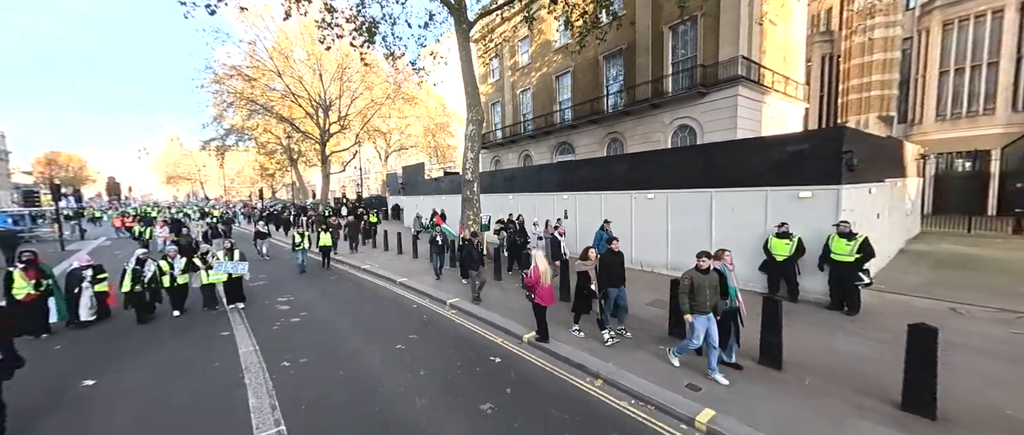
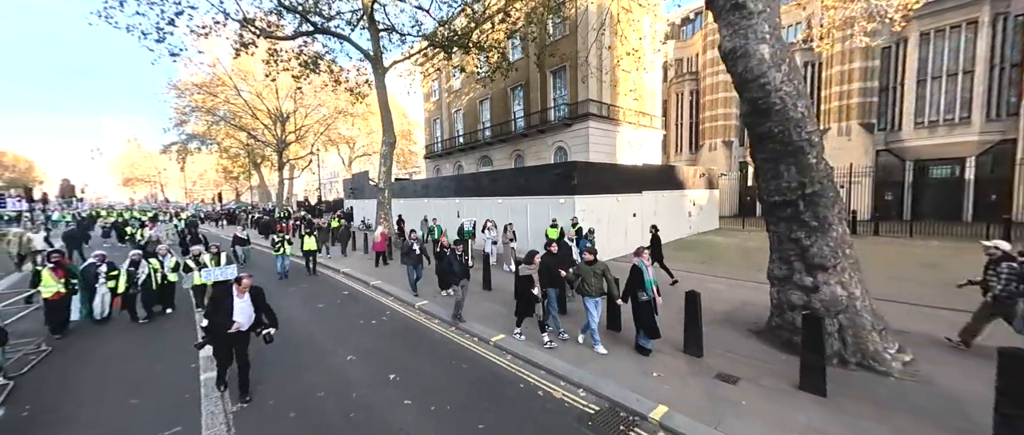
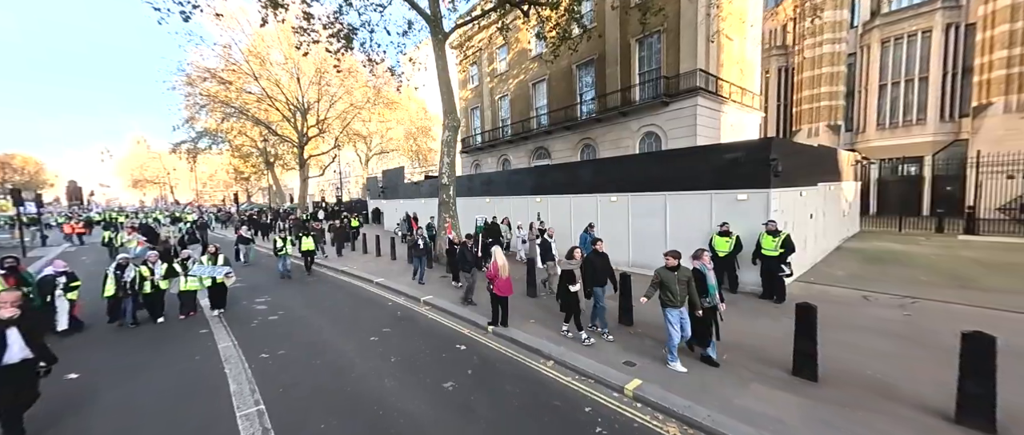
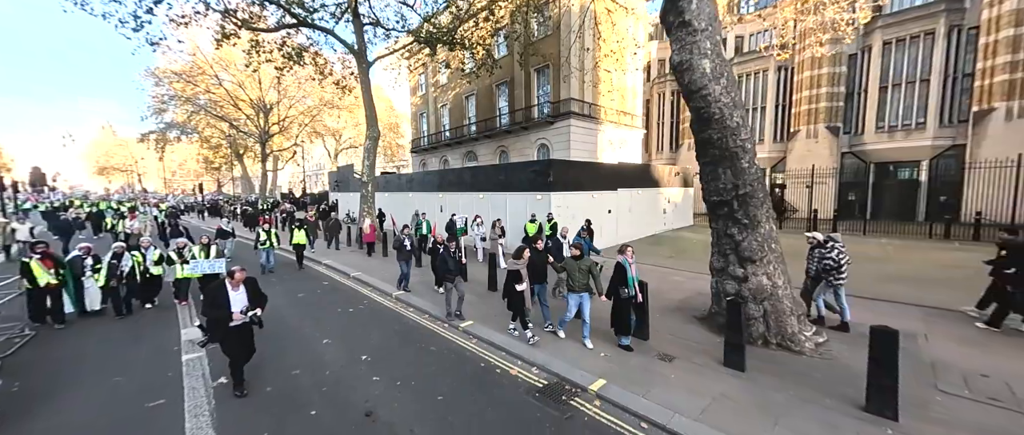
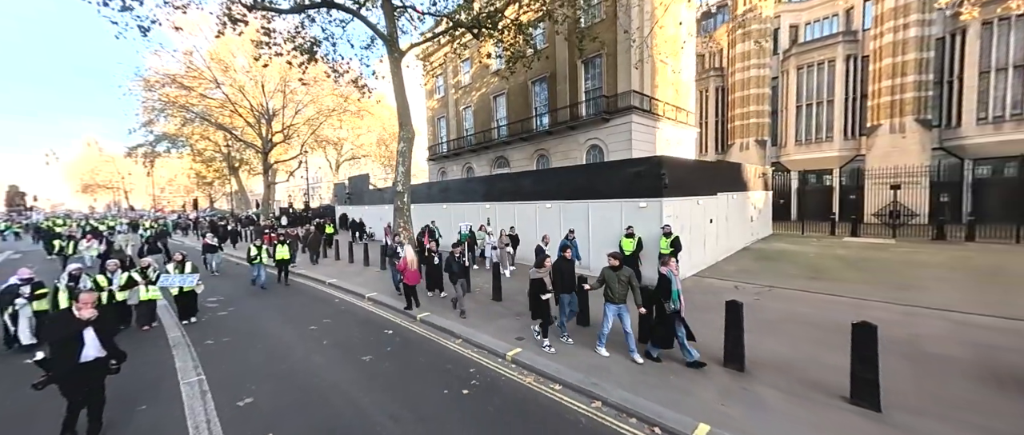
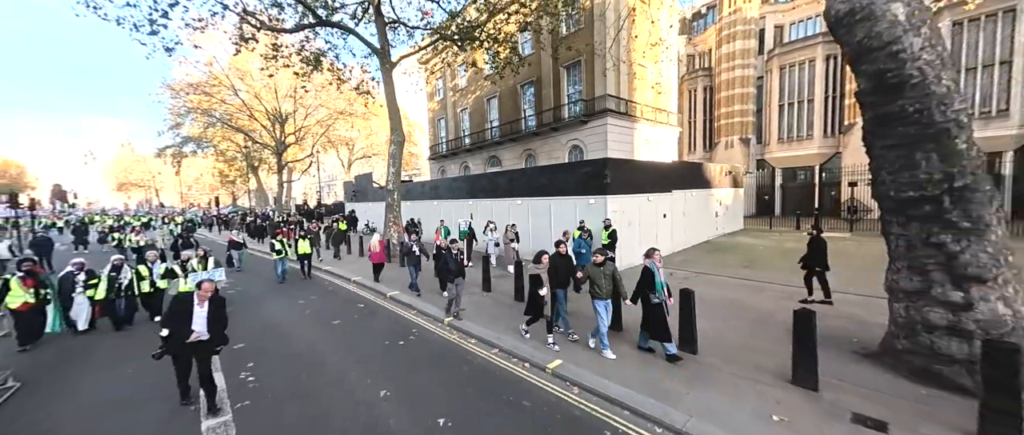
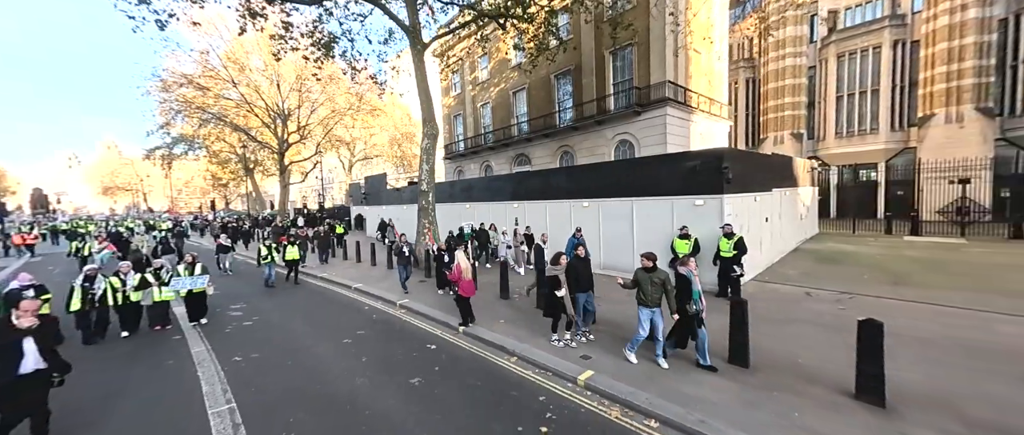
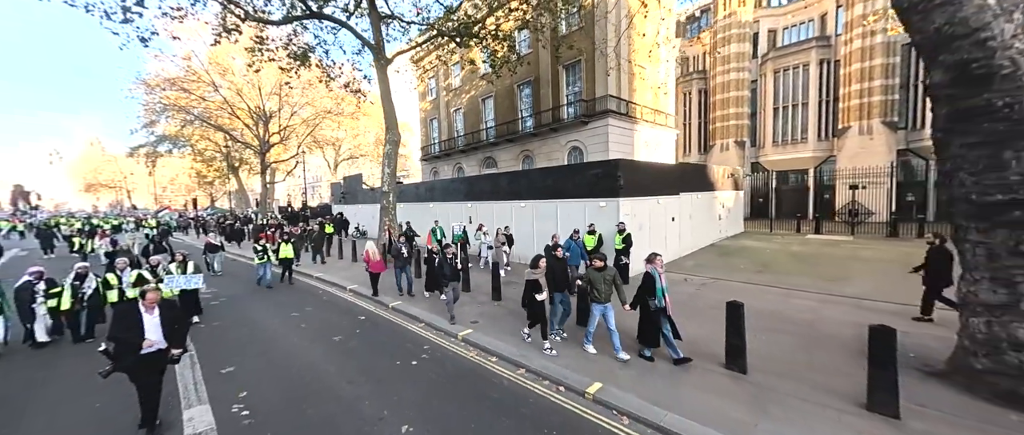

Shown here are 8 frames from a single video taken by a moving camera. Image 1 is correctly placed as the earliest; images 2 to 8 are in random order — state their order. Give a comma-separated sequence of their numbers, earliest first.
3, 7, 5, 8, 6, 2, 4
